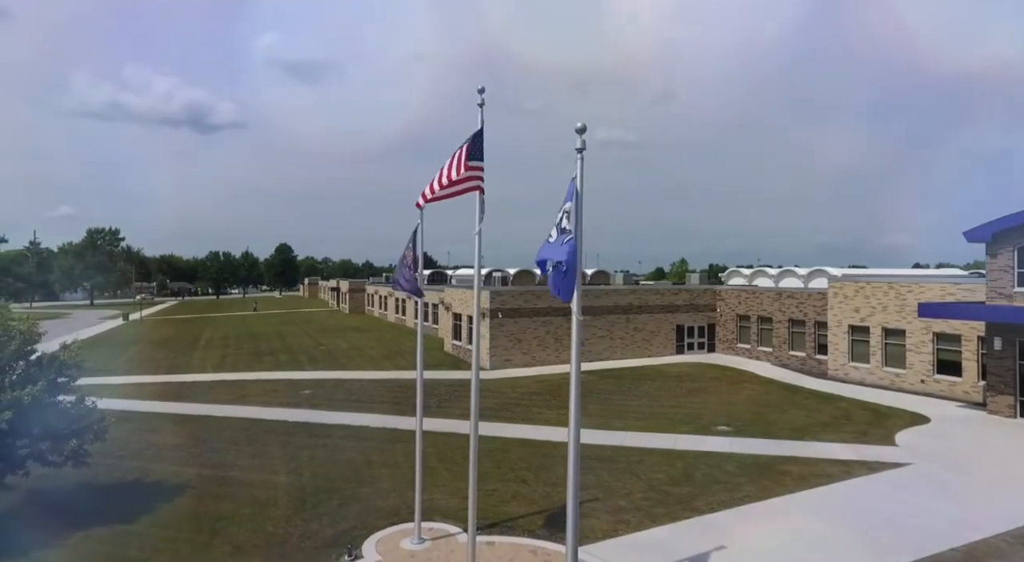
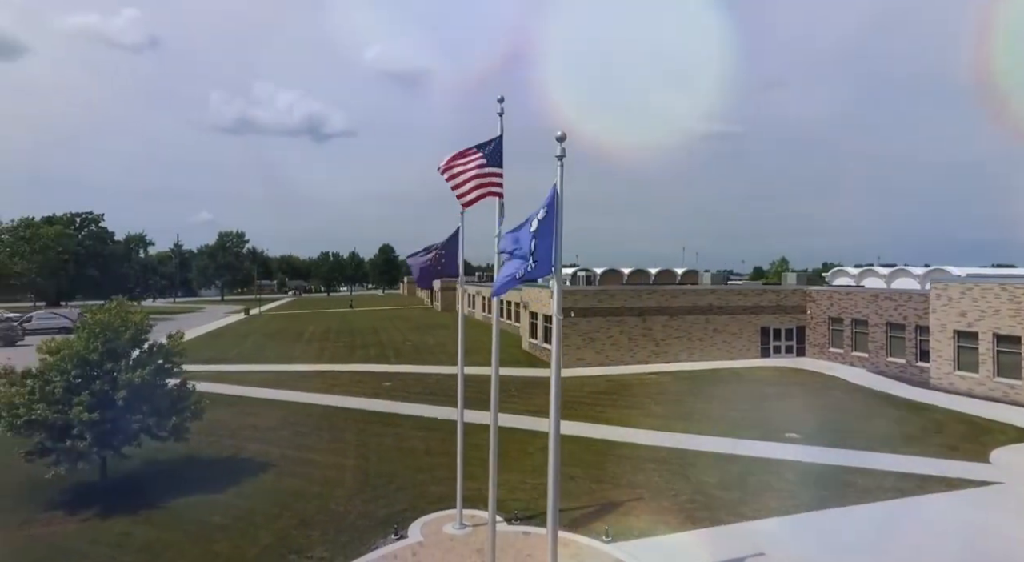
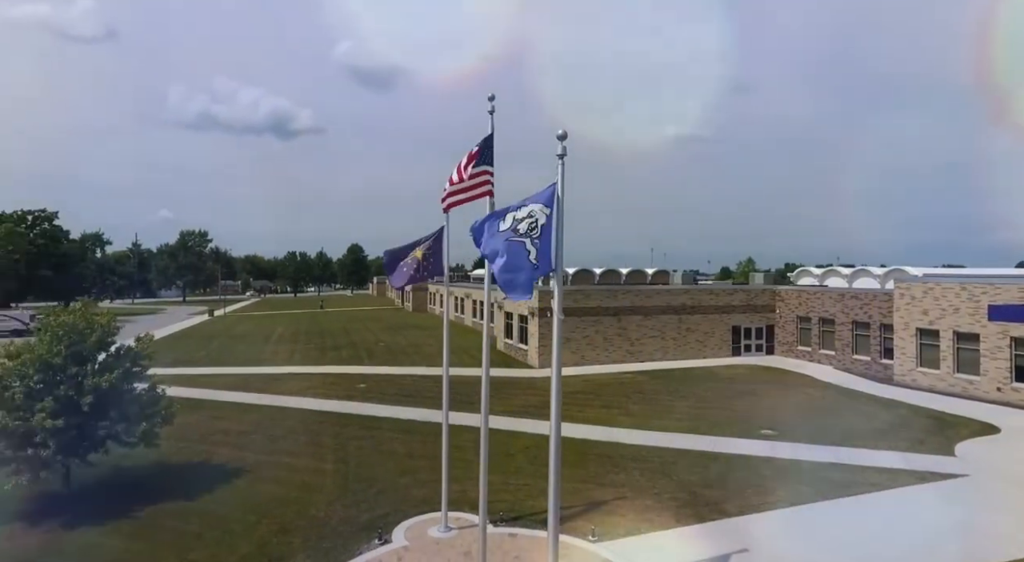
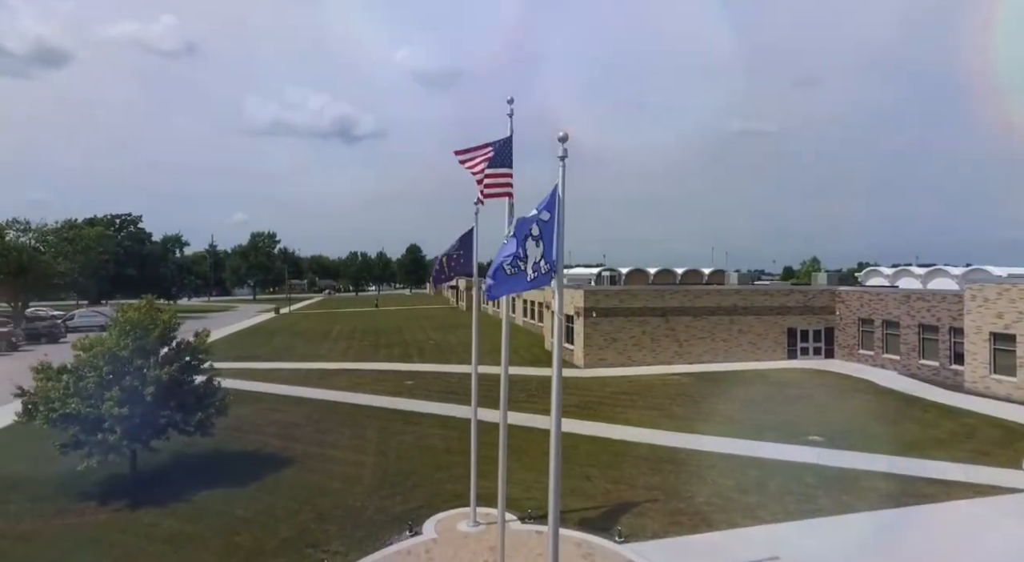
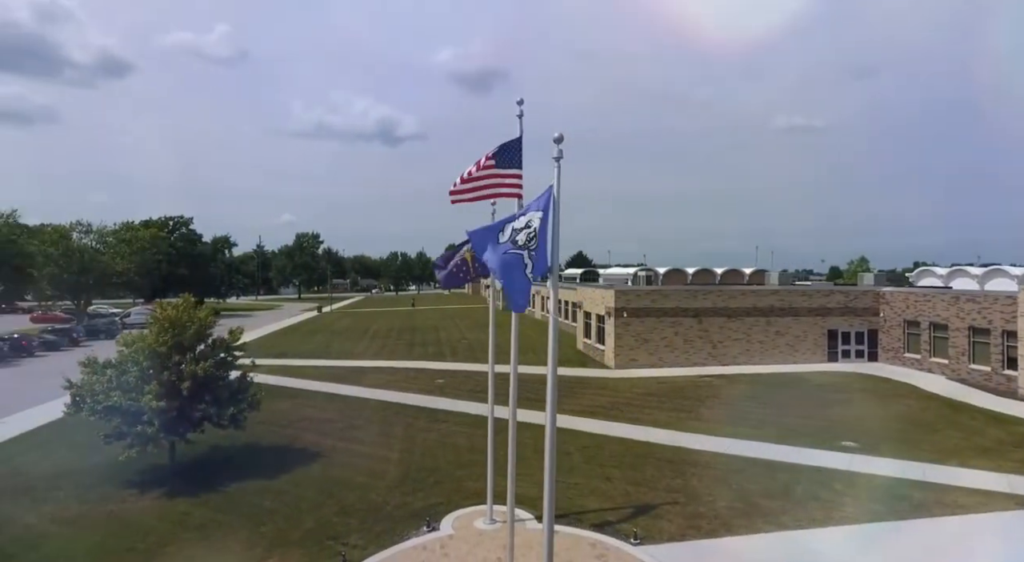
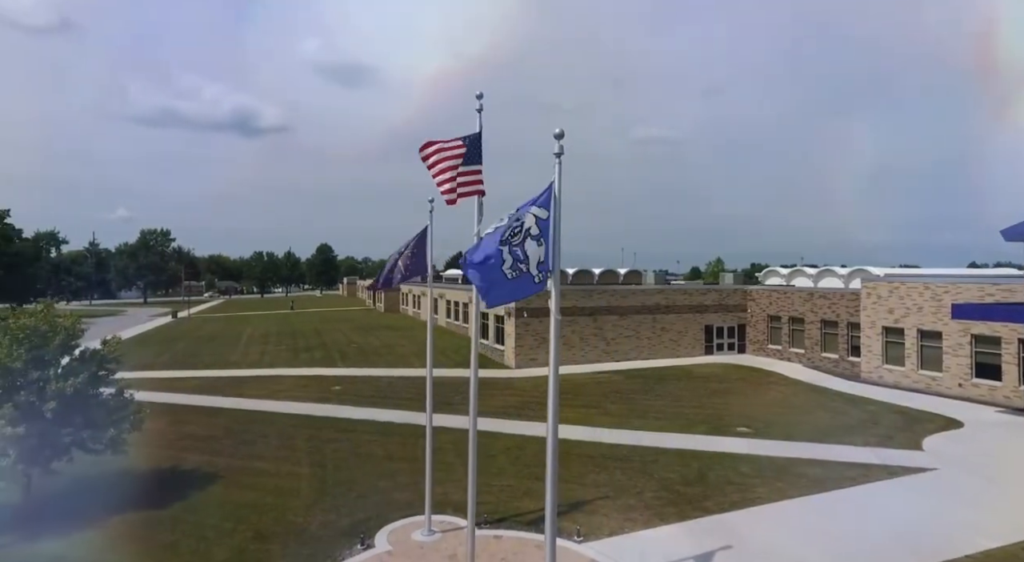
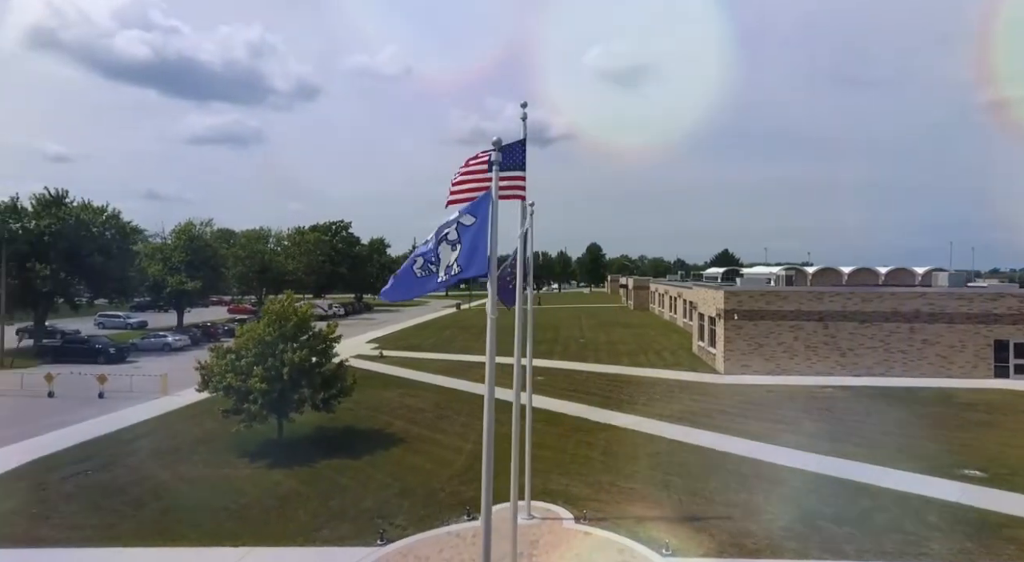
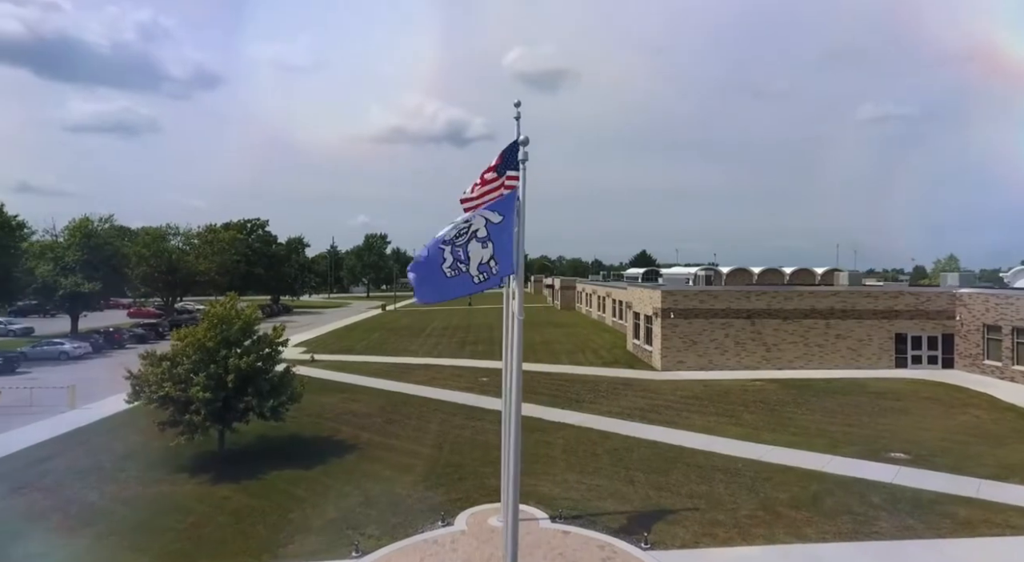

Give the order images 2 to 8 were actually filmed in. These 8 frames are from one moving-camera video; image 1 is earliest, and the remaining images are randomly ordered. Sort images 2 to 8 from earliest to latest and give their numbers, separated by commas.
6, 3, 2, 4, 5, 8, 7
